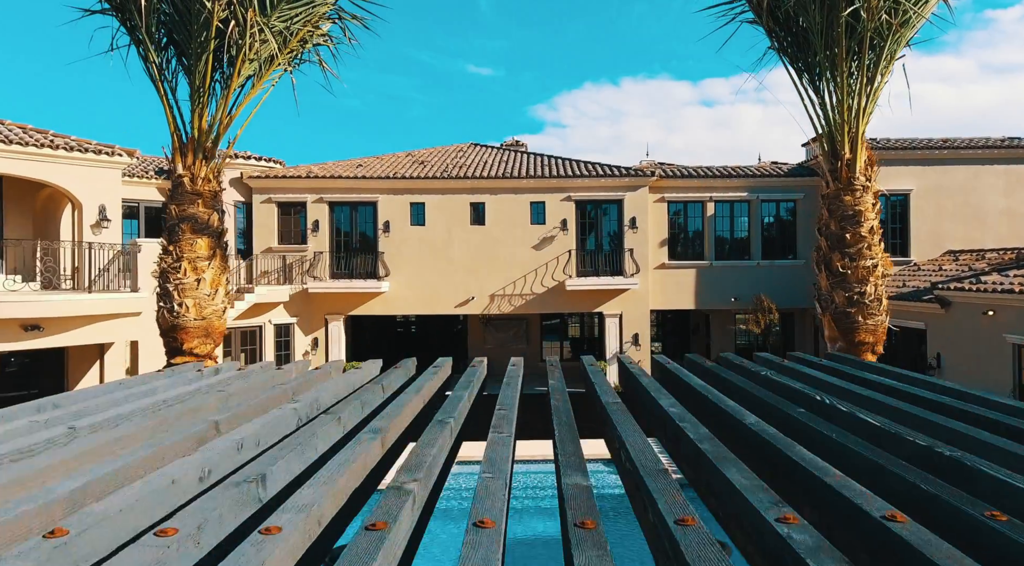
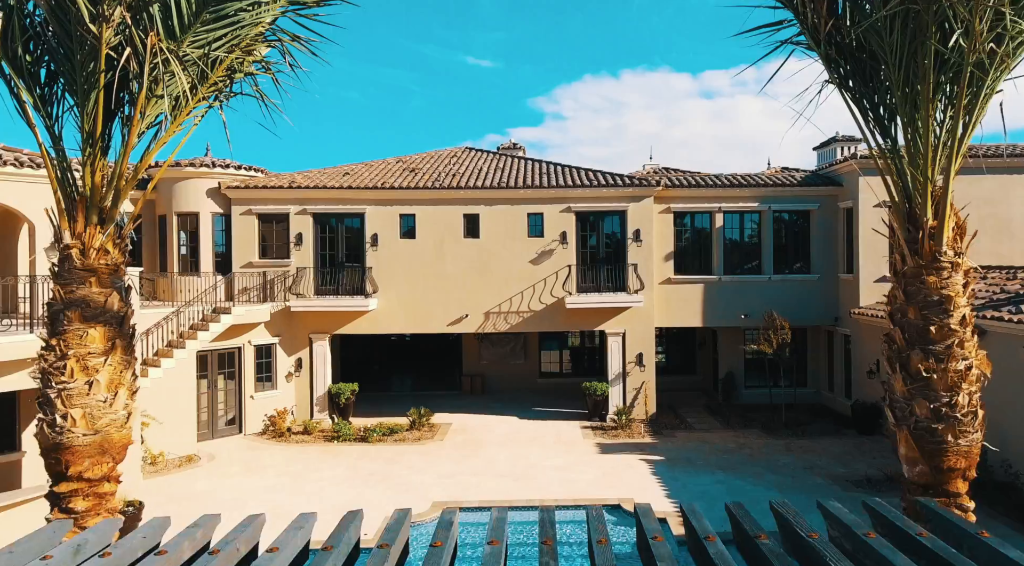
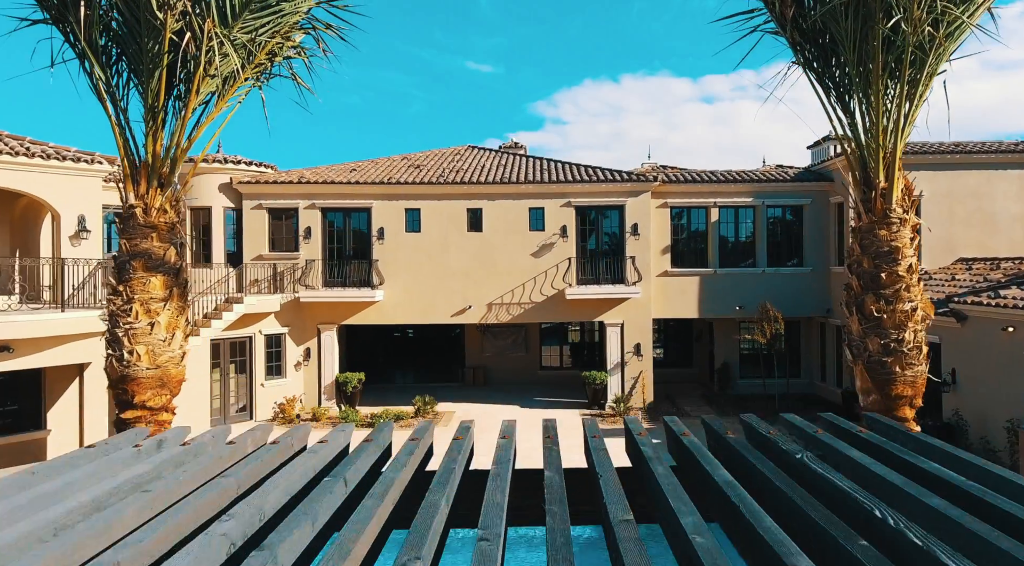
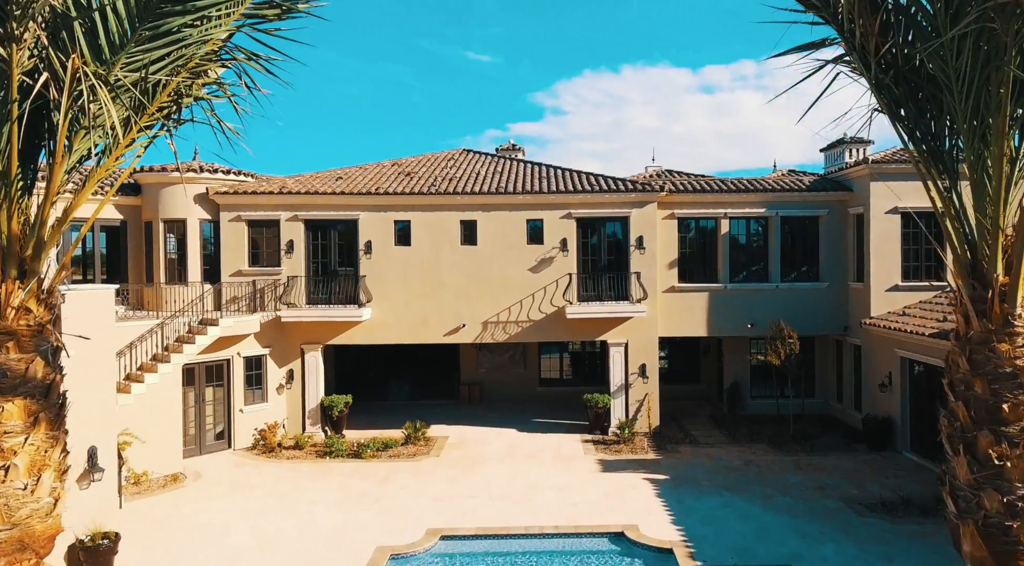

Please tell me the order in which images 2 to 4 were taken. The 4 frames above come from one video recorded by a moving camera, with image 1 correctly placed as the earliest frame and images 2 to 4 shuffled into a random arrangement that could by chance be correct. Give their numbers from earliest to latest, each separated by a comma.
3, 2, 4
